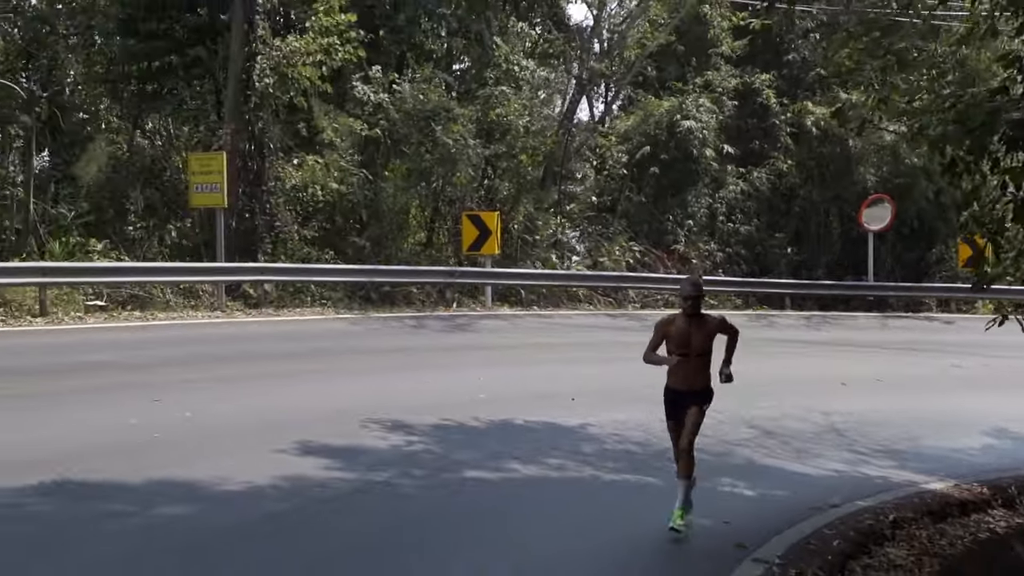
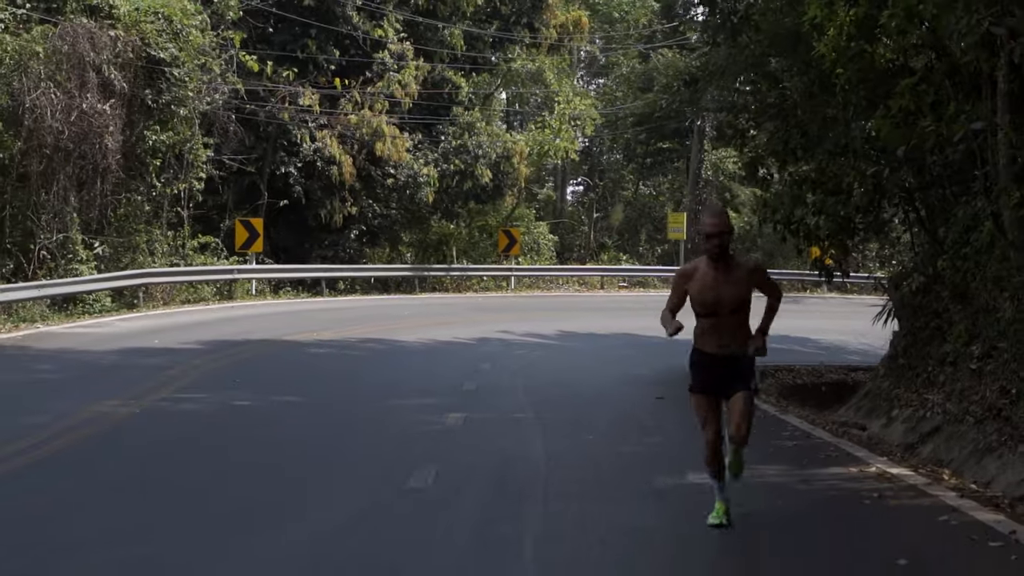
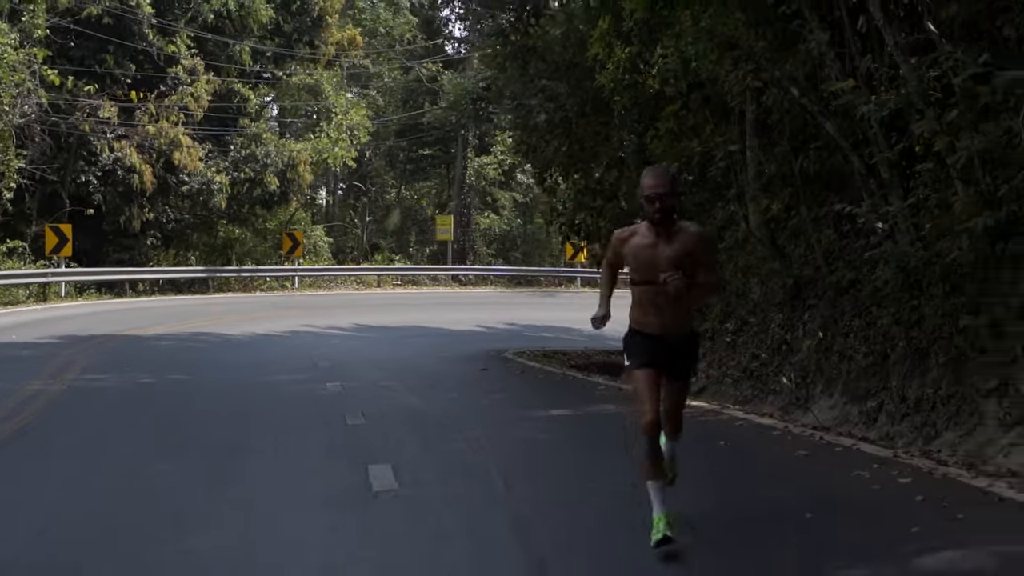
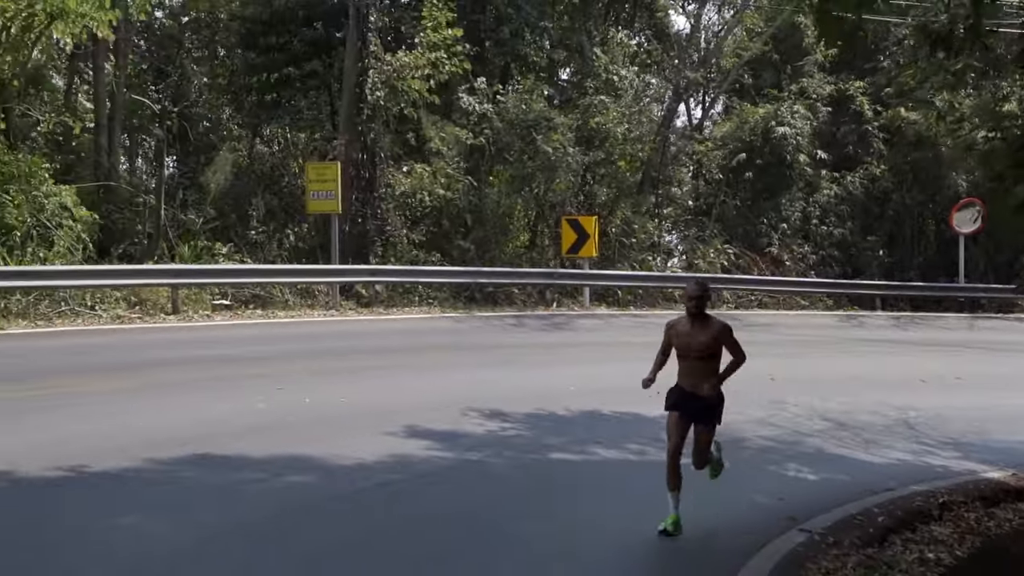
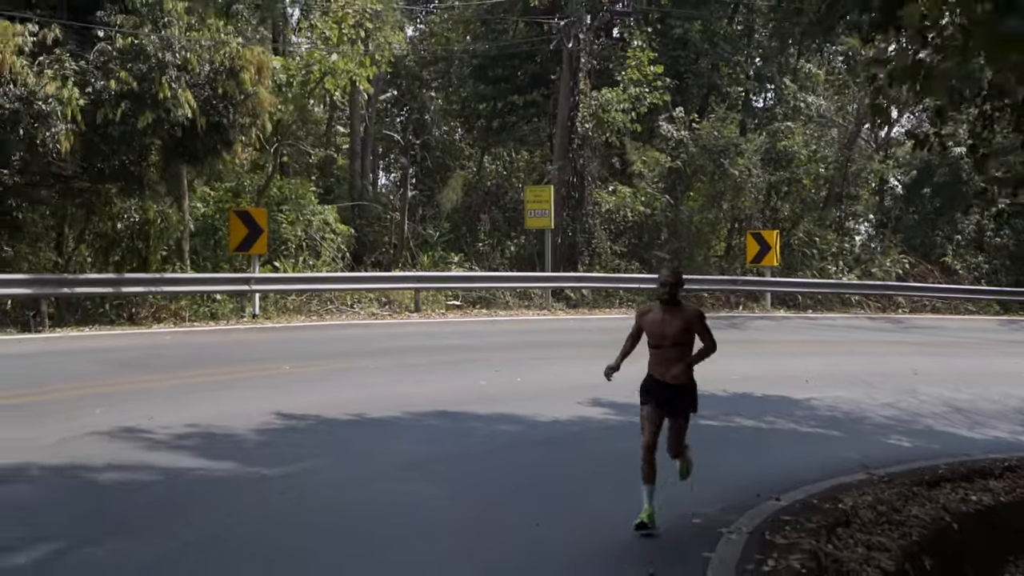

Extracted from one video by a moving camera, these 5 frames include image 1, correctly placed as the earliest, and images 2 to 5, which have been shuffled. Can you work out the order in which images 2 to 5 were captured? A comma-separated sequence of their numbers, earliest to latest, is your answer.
4, 5, 2, 3
